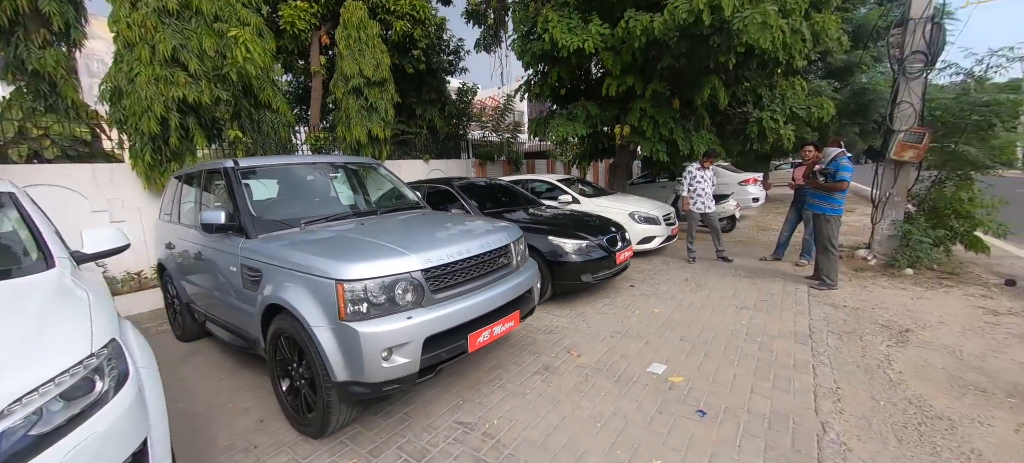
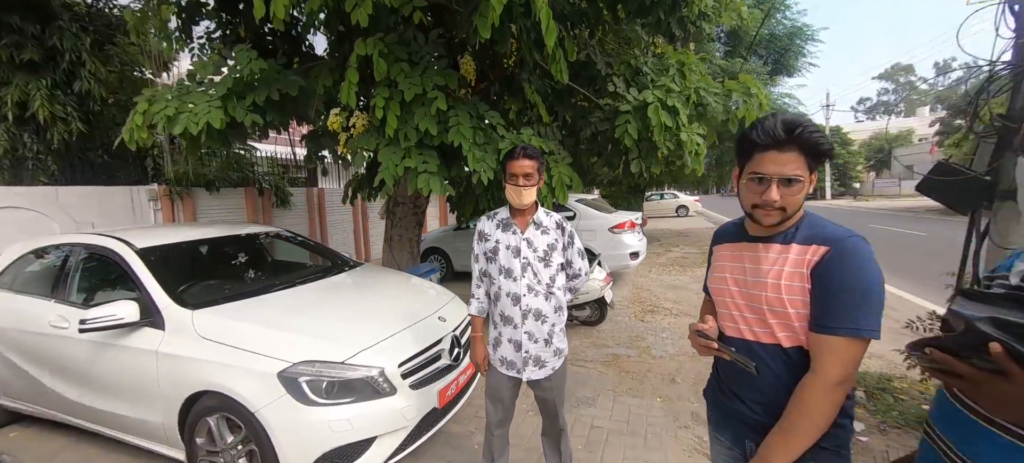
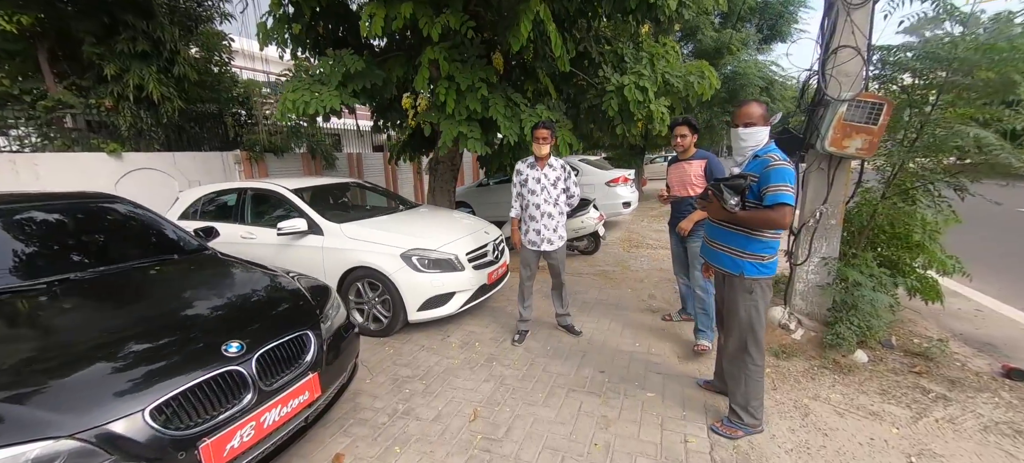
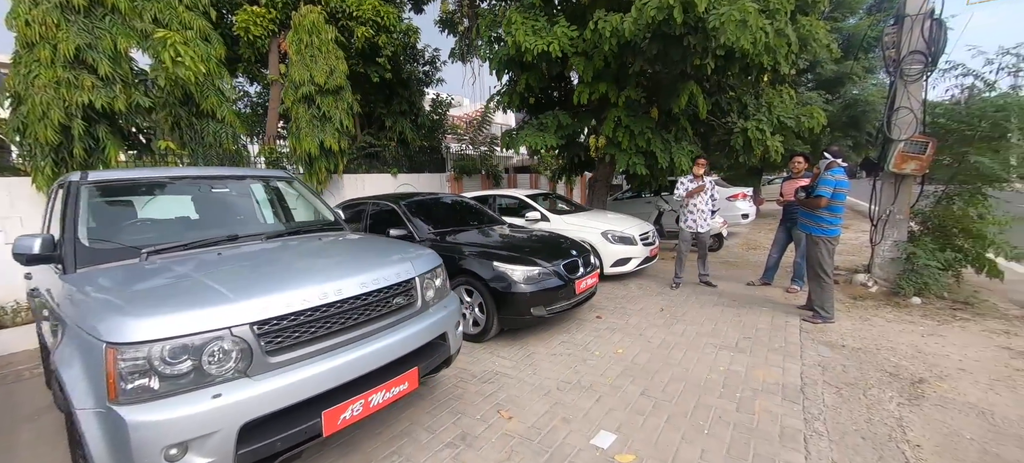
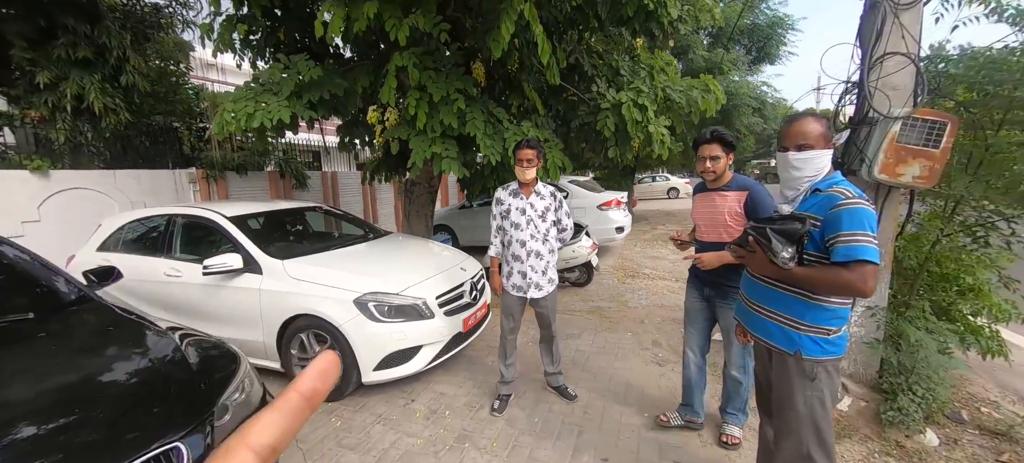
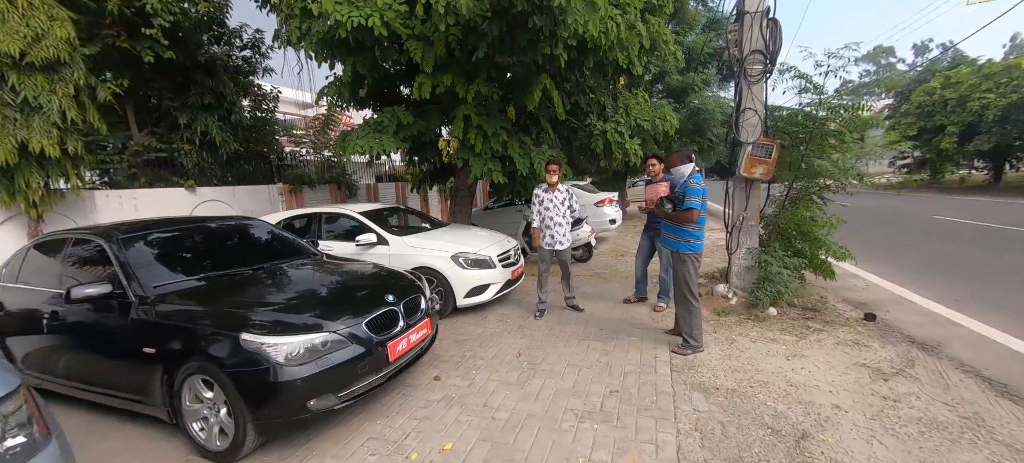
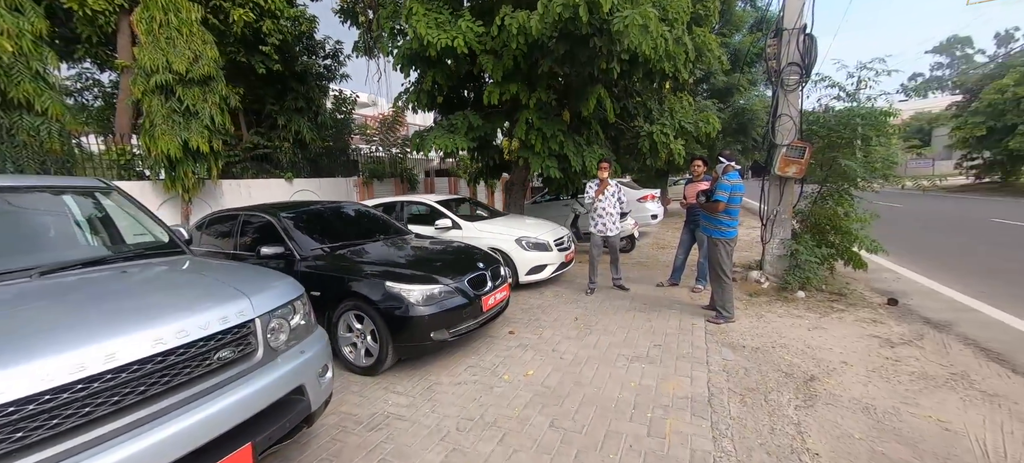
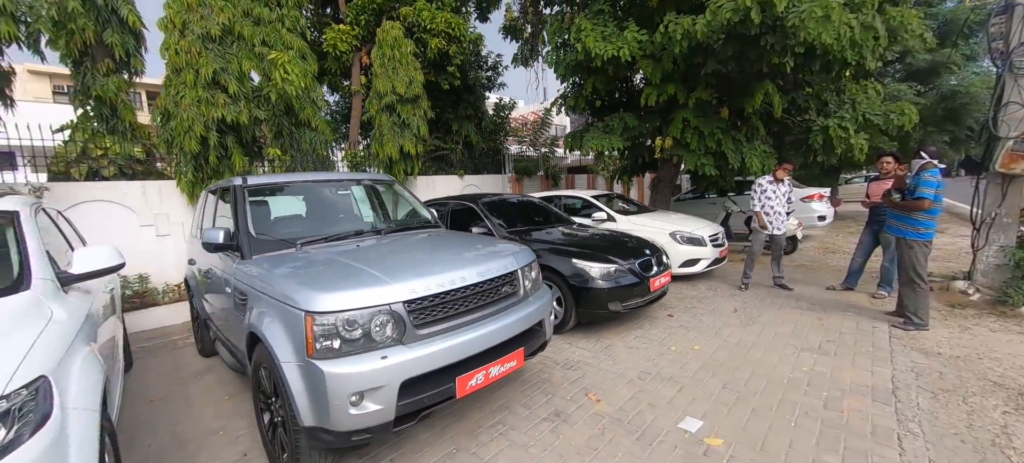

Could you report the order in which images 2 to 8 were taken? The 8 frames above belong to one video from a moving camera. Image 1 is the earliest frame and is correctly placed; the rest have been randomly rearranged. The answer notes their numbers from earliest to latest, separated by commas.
8, 4, 7, 6, 3, 5, 2
